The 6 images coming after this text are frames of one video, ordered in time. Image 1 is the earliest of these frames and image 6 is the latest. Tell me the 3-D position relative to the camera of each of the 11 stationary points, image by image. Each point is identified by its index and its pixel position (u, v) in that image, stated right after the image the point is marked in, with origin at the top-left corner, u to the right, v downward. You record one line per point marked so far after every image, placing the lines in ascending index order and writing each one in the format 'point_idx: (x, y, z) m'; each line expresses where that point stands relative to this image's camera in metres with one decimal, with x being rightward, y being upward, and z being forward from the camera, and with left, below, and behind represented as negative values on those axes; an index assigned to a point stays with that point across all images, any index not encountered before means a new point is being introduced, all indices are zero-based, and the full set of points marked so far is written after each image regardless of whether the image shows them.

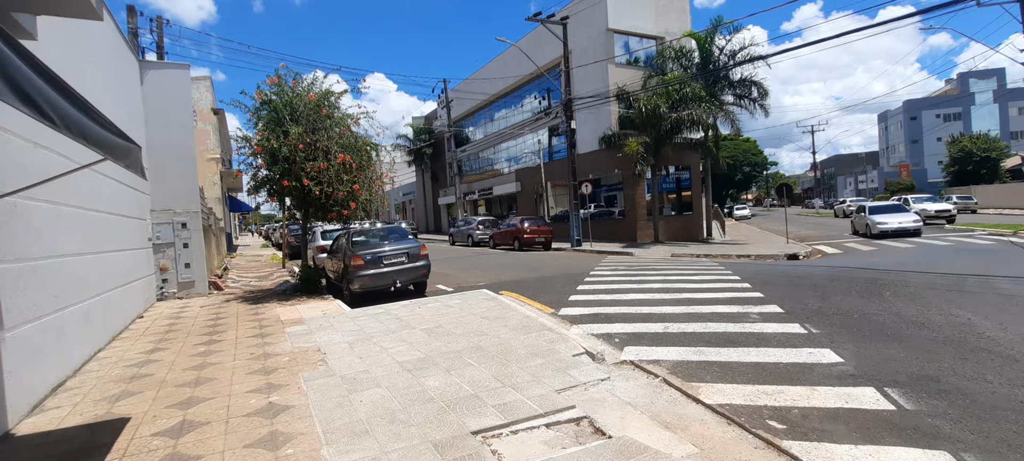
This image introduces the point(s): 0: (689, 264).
0: (+5.5, -1.0, +15.4) m
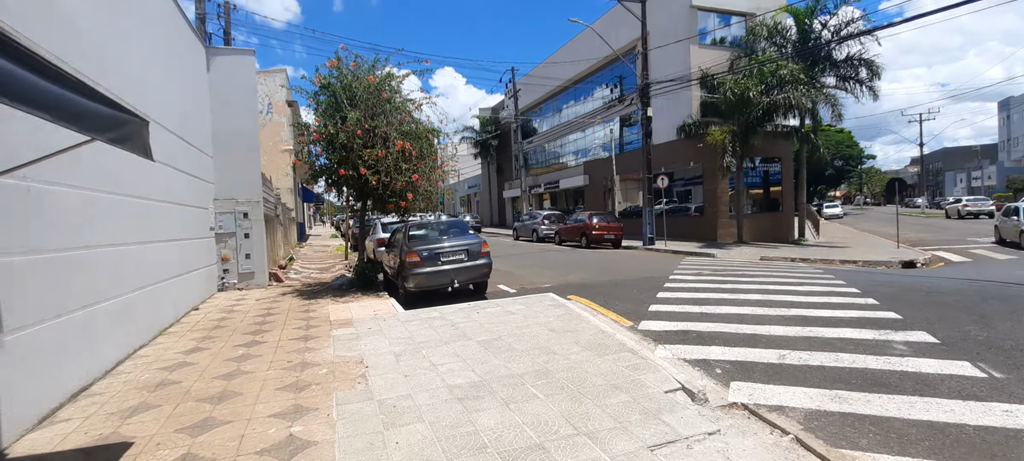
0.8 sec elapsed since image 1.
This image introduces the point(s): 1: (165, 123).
0: (+7.4, -1.0, +13.5) m
1: (-6.0, +1.8, +8.5) m
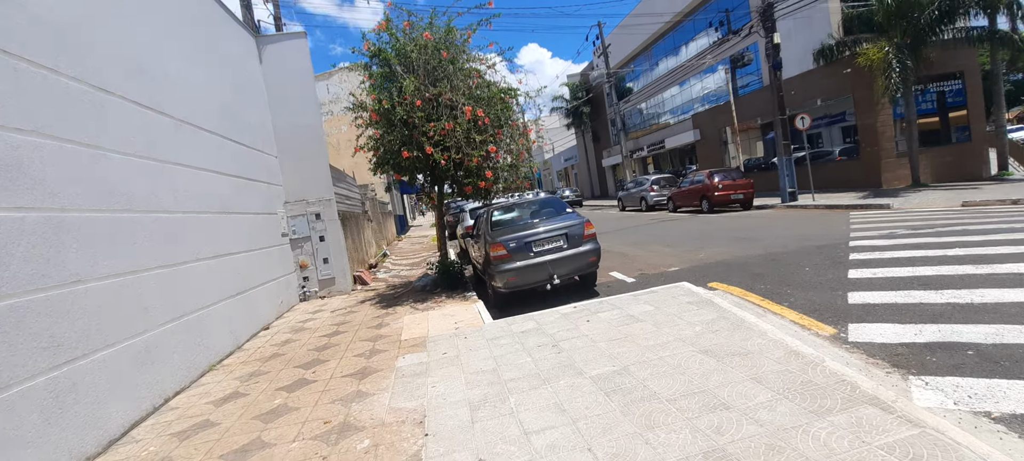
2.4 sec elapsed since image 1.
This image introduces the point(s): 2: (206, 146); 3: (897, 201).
0: (+9.7, +0.3, +9.6) m
1: (-4.6, +1.6, +7.4) m
2: (-4.5, +1.3, +7.3) m
3: (+10.5, +0.8, +13.5) m
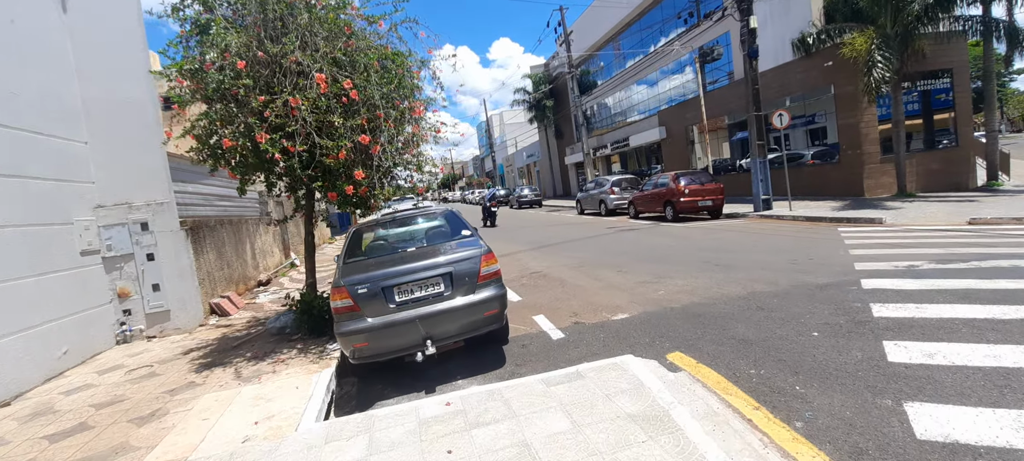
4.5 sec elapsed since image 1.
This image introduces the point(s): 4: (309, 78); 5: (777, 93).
0: (+8.2, -0.1, +7.7) m
1: (-5.9, +1.4, +4.5) m
2: (-5.8, +1.0, +4.4) m
3: (+8.7, +0.4, +11.6) m
4: (-2.2, +1.7, +5.6) m
5: (+9.4, +4.9, +17.7) m
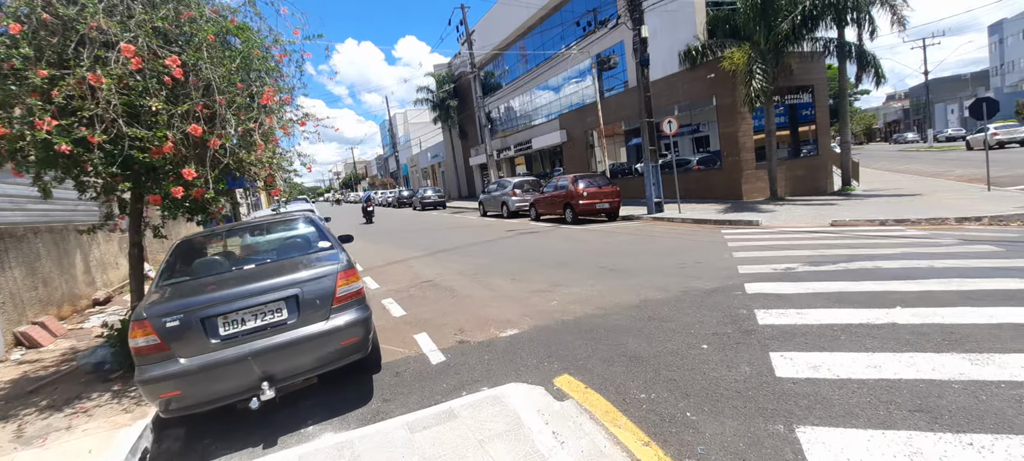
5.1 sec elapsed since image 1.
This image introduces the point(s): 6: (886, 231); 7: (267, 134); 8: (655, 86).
0: (+6.5, -0.1, +8.4) m
1: (-6.9, +1.3, +2.7) m
2: (-6.8, +0.9, +2.7) m
3: (+6.3, +0.3, +12.4) m
4: (-3.5, +1.6, +4.5) m
5: (+5.8, +4.8, +18.5) m
6: (+7.2, 0.0, +9.5) m
7: (-2.6, +1.1, +5.5) m
8: (+5.4, +5.5, +18.9) m
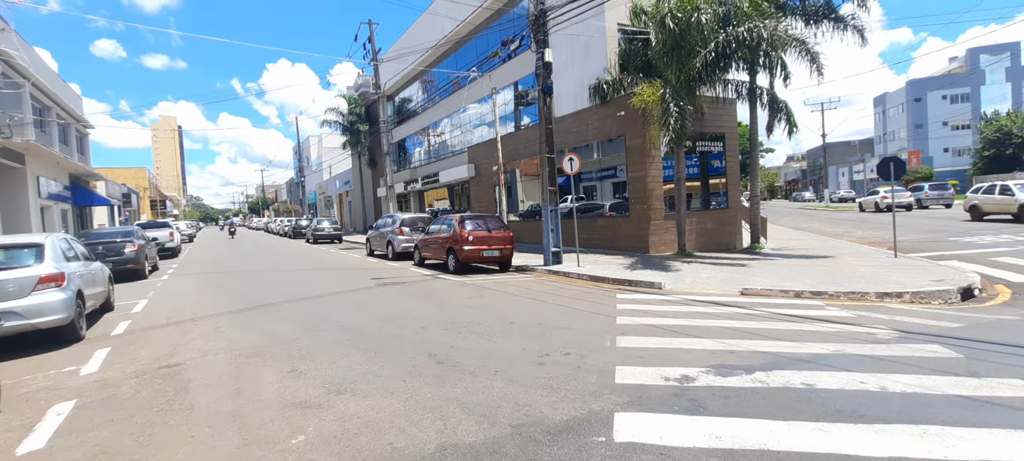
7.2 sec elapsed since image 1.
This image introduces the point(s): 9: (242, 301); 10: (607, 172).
0: (+4.1, -1.2, +6.7) m
1: (-8.2, +1.3, -0.7) m
2: (-8.1, +0.9, -0.7) m
3: (+3.3, -1.0, +10.6) m
4: (-5.1, +1.3, +1.5) m
5: (+2.2, +3.1, +16.9) m
6: (+4.6, -1.2, +7.8) m
7: (-4.4, +0.7, +2.7) m
8: (+1.8, +3.8, +17.4) m
9: (-5.1, -1.3, +9.4) m
10: (+3.1, +2.0, +16.1) m
